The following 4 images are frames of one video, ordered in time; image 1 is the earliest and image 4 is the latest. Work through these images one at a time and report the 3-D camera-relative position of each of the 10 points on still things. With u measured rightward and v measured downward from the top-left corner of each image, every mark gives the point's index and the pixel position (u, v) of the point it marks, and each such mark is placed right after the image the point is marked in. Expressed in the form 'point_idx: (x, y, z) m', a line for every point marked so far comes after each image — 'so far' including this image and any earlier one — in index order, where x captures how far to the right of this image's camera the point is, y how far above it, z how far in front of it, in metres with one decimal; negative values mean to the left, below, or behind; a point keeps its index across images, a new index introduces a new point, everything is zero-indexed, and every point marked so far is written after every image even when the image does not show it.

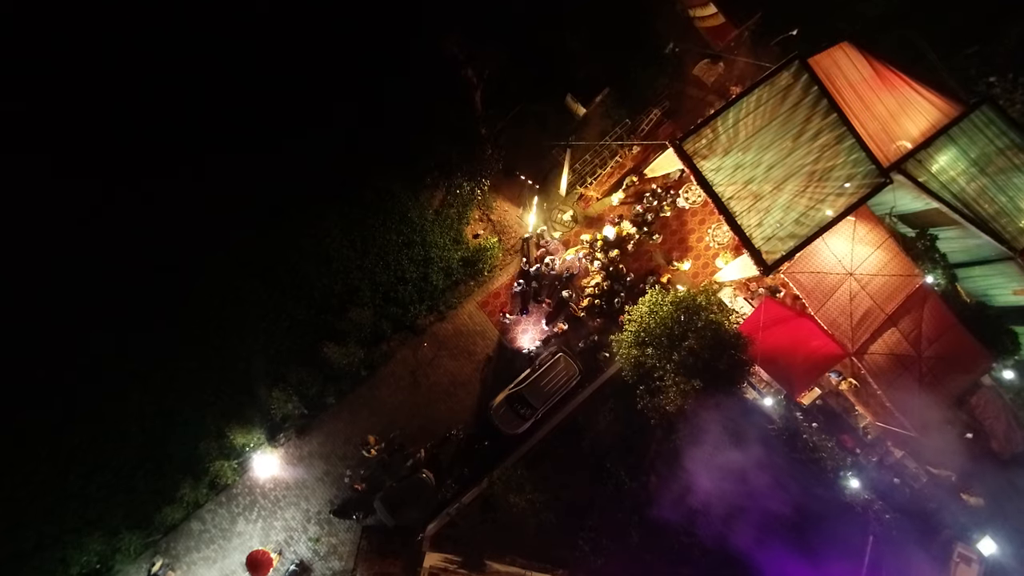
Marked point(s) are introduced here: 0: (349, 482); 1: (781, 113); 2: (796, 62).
0: (-5.5, -6.6, +18.4) m
1: (+7.8, +5.1, +15.7) m
2: (+8.2, +6.5, +15.7) m
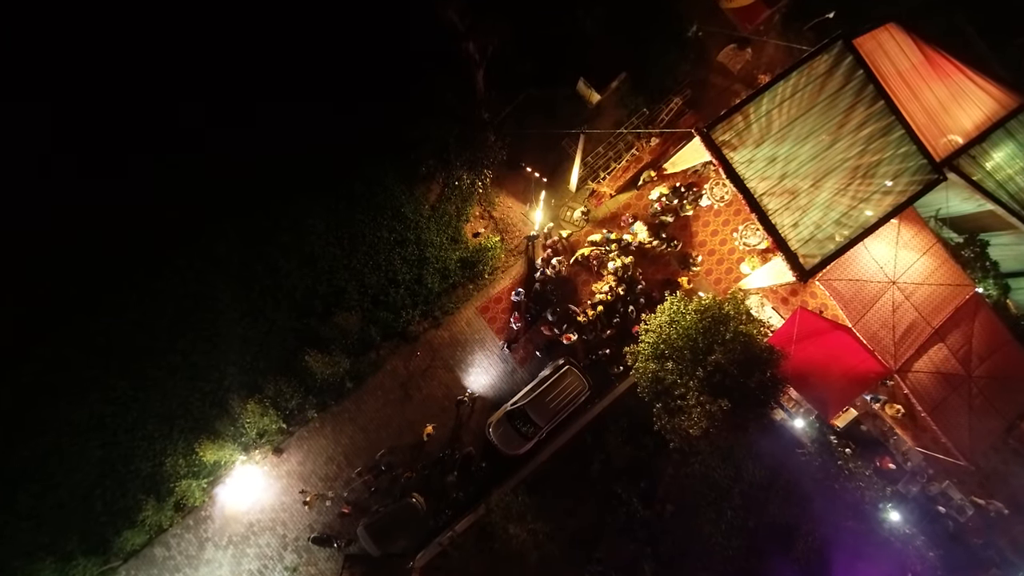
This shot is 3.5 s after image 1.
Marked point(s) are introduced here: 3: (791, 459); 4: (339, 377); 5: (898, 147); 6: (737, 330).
0: (-5.5, -6.6, +16.6) m
1: (+7.9, +4.8, +14.0) m
2: (+8.4, +6.3, +14.0) m
3: (+8.2, -5.1, +16.2) m
4: (-5.2, -2.7, +16.5) m
5: (+9.7, +3.5, +13.8) m
6: (+5.7, -1.0, +13.8) m
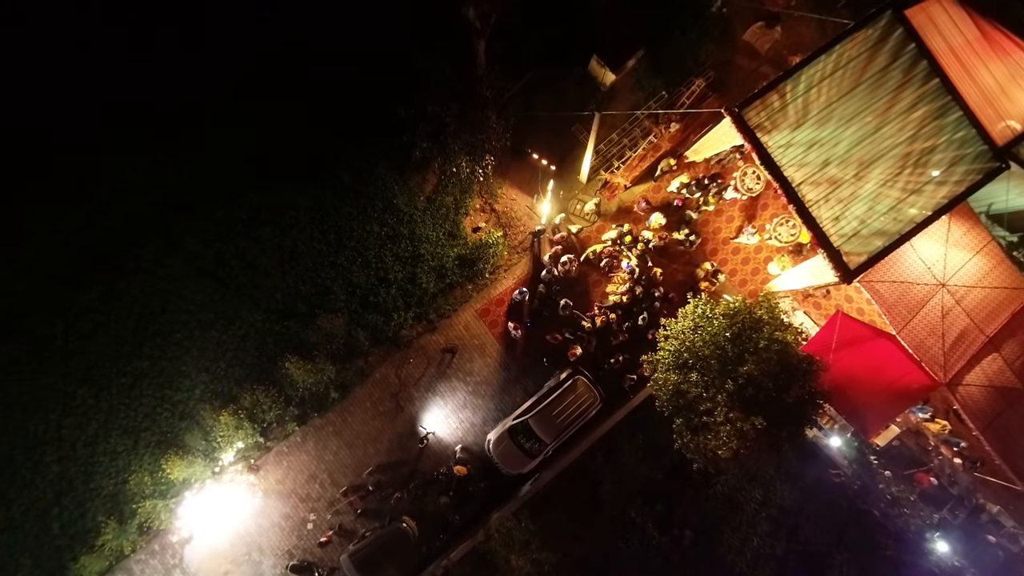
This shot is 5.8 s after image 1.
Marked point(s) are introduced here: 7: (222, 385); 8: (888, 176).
0: (-5.5, -6.6, +15.0) m
1: (+8.1, +4.8, +12.4) m
2: (+8.5, +6.2, +12.4) m
3: (+8.3, -5.1, +14.5) m
4: (-5.1, -2.7, +14.8) m
5: (+9.8, +3.5, +12.2) m
6: (+5.8, -1.1, +12.2) m
7: (-7.5, -2.5, +14.2) m
8: (+8.4, +2.5, +12.2) m
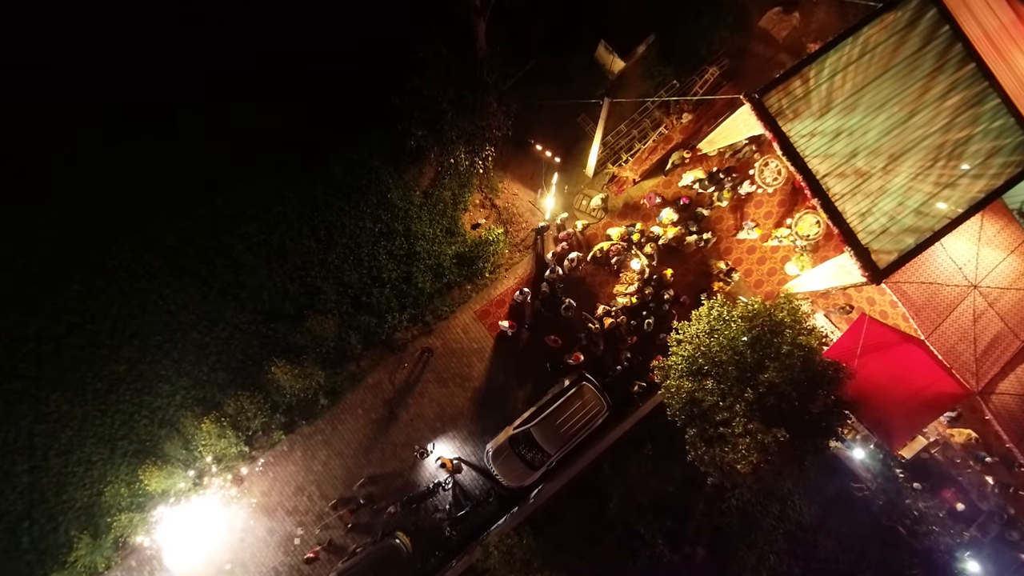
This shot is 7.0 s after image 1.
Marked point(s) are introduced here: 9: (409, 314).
0: (-5.4, -6.6, +14.0) m
1: (+8.1, +4.8, +11.5) m
2: (+8.6, +6.2, +11.5) m
3: (+8.3, -5.2, +13.6) m
4: (-5.1, -2.7, +13.9) m
5: (+9.9, +3.5, +11.3) m
6: (+5.8, -1.1, +11.3) m
7: (-7.5, -2.5, +13.3) m
8: (+8.5, +2.5, +11.3) m
9: (-2.8, -0.7, +14.7) m
